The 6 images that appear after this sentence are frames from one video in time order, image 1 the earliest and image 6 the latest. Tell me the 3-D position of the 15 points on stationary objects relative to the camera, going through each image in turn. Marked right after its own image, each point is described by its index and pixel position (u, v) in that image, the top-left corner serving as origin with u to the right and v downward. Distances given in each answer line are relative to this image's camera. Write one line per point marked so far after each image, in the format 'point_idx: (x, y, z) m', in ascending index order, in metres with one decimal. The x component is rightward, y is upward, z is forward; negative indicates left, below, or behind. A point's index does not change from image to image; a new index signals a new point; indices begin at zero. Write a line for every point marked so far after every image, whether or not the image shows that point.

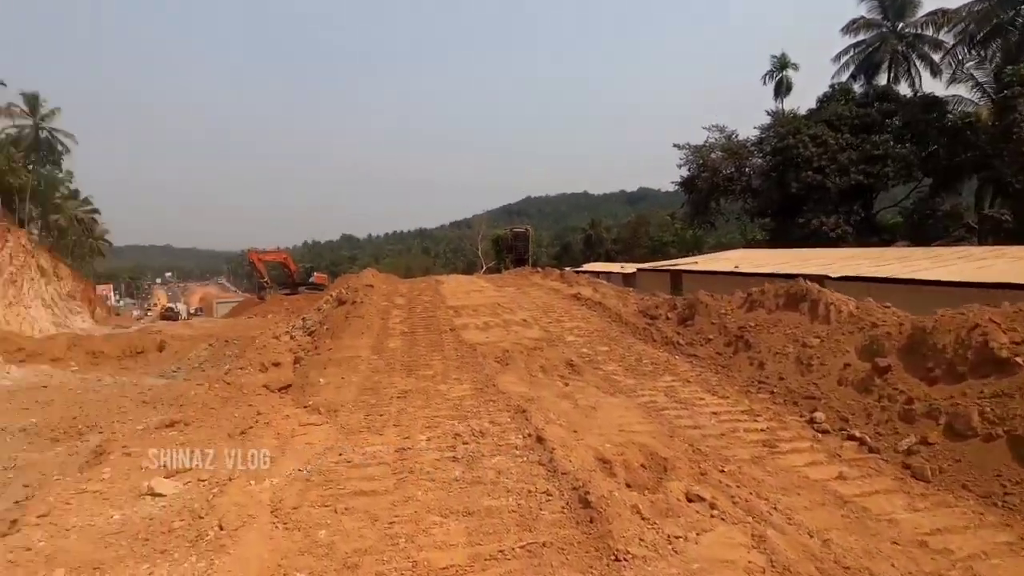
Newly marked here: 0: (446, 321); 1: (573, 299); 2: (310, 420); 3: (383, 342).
0: (-0.9, -0.5, +7.8) m
1: (+0.9, -0.2, +8.6) m
2: (-1.6, -1.0, +4.5) m
3: (-1.6, -0.7, +7.1) m
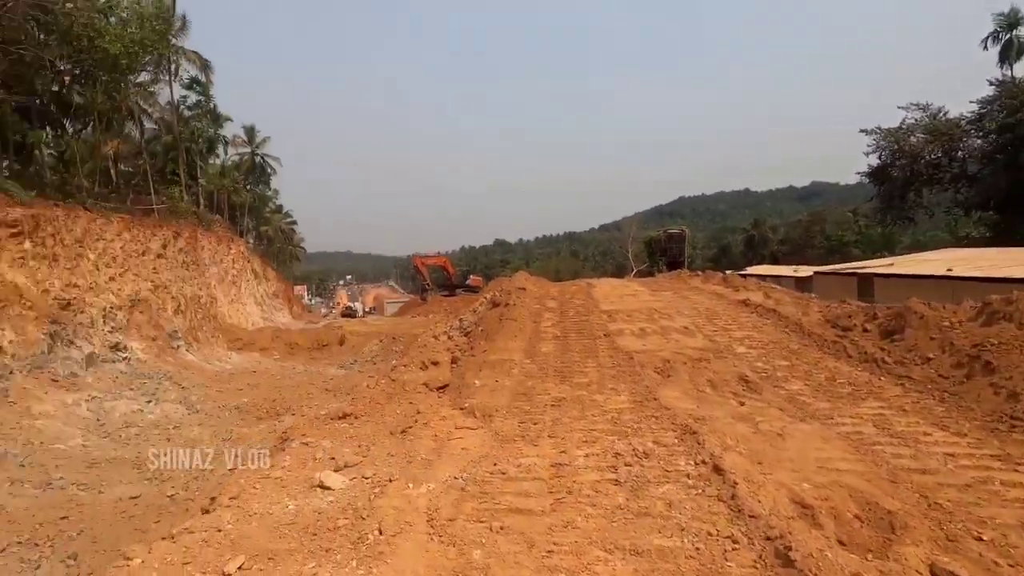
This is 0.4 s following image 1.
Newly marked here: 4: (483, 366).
0: (+1.2, -0.5, +7.5) m
1: (+3.1, -0.2, +7.8) m
2: (-0.4, -1.1, +4.4) m
3: (+0.3, -0.7, +7.0) m
4: (-0.3, -0.9, +6.5) m
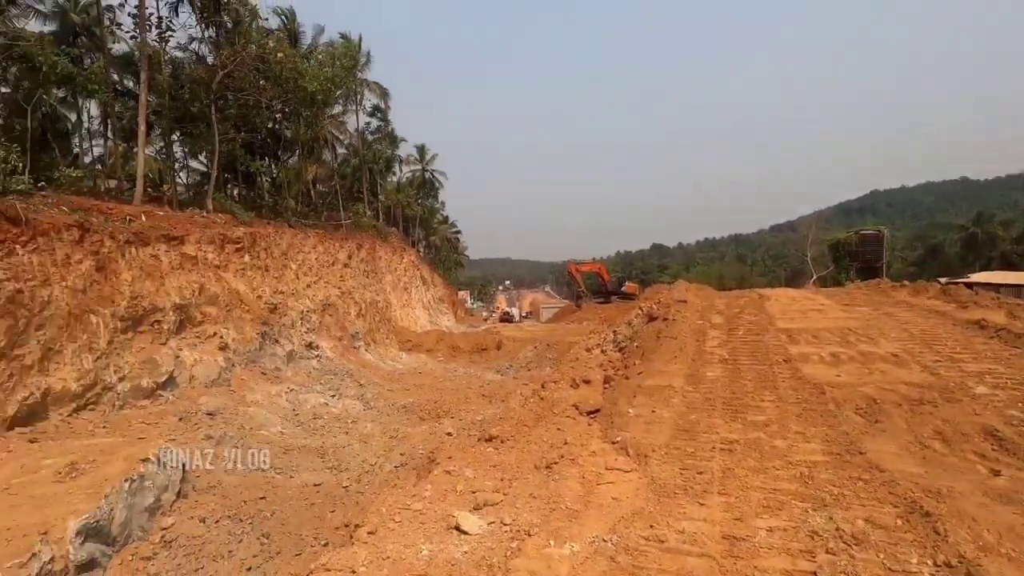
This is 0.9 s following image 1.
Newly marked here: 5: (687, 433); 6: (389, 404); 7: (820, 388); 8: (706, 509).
0: (+3.0, -0.7, +6.5) m
1: (+5.0, -0.4, +6.2) m
2: (+0.7, -1.2, +3.9) m
3: (+2.1, -0.9, +6.3) m
4: (+1.3, -1.1, +5.9) m
5: (+1.3, -1.1, +4.2) m
6: (-3.3, -3.1, +15.3) m
7: (+2.8, -0.9, +5.4) m
8: (+1.0, -1.1, +3.0) m
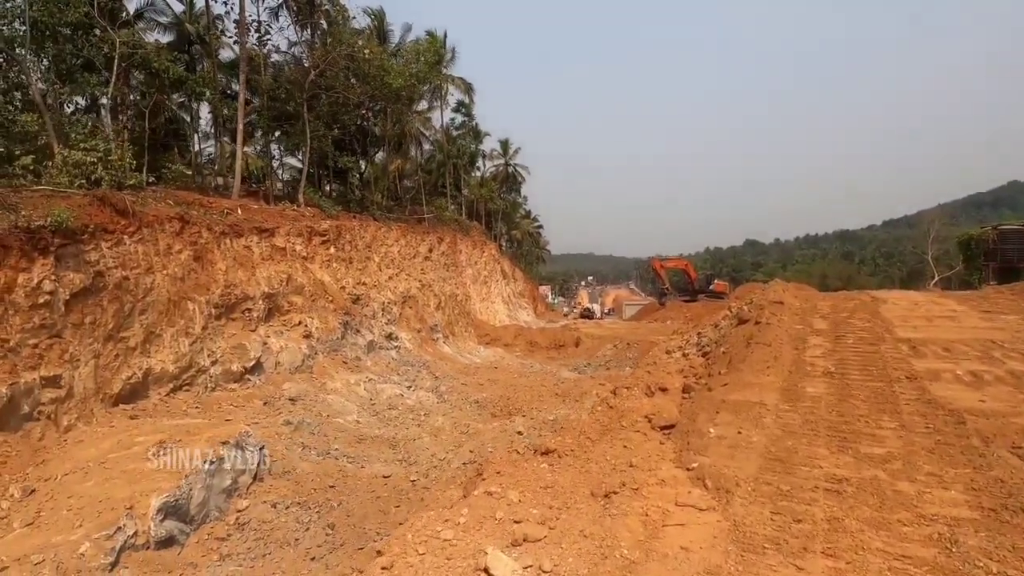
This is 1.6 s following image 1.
0: (+3.7, -0.7, +5.5) m
1: (+5.6, -0.5, +4.9) m
2: (+1.0, -1.2, +3.3) m
3: (+2.7, -0.9, +5.4) m
4: (+1.9, -1.1, +5.2) m
5: (+1.7, -1.1, +3.5) m
6: (-1.3, -2.9, +15.1) m
7: (+3.3, -0.9, +4.4) m
8: (+1.2, -1.1, +2.3) m
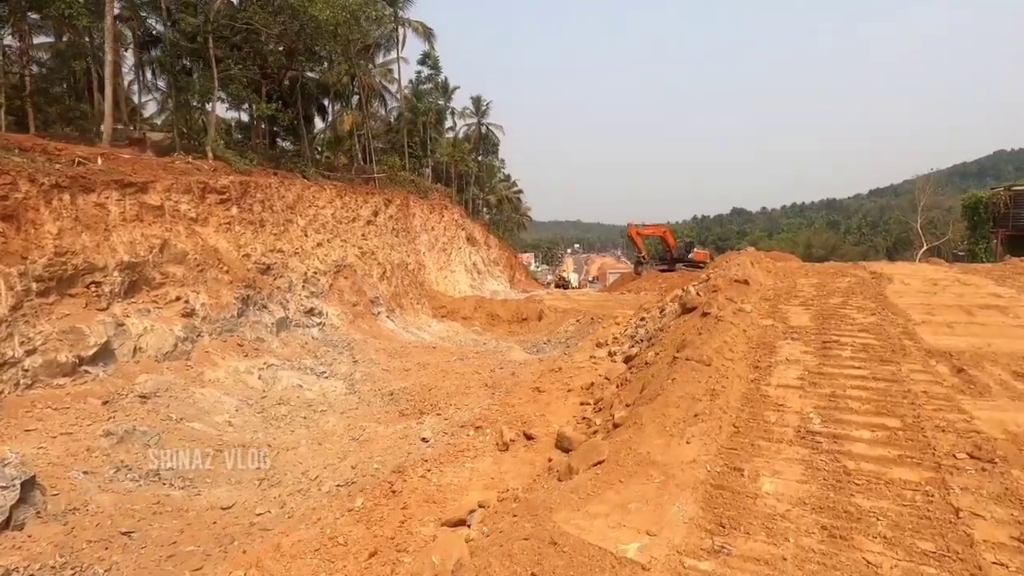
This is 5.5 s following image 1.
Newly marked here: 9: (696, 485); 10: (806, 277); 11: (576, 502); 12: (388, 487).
0: (+2.0, -0.6, +2.7) m
1: (+3.9, -0.4, +2.1) m
2: (-0.6, -1.2, +0.5) m
3: (+1.0, -0.8, +2.6) m
4: (+0.2, -1.0, +2.3) m
5: (+0.1, -1.1, +0.7) m
6: (-3.2, -2.3, +12.3) m
7: (+1.7, -0.9, +1.6) m
8: (-0.4, -1.2, -0.5) m
9: (+0.9, -0.8, +2.6) m
10: (+3.4, +0.1, +6.8) m
11: (+0.4, -0.9, +2.7) m
12: (-0.6, -1.2, +3.6) m
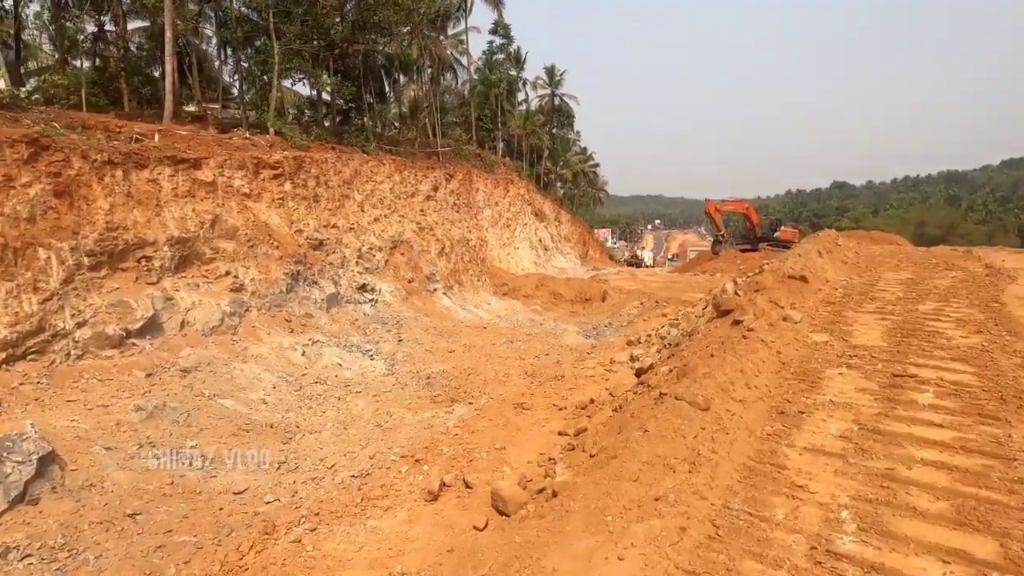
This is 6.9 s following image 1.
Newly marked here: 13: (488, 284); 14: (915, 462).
0: (+1.5, -0.7, +1.5) m
1: (+3.3, -0.6, +0.7) m
2: (-1.4, -1.4, -0.3) m
3: (+0.5, -0.9, +1.5) m
4: (-0.3, -1.1, +1.4) m
5: (-0.8, -1.2, -0.2) m
6: (-2.3, -1.8, +11.8) m
7: (+1.0, -1.0, +0.5) m
8: (-1.3, -1.4, -1.3) m
9: (+0.3, -0.9, +1.6) m
10: (+3.5, +0.2, +5.4) m
11: (-0.2, -0.9, +1.7) m
12: (-1.0, -1.2, +2.8) m
13: (-1.5, 0.0, +20.1) m
14: (+1.5, -0.6, +2.1) m
